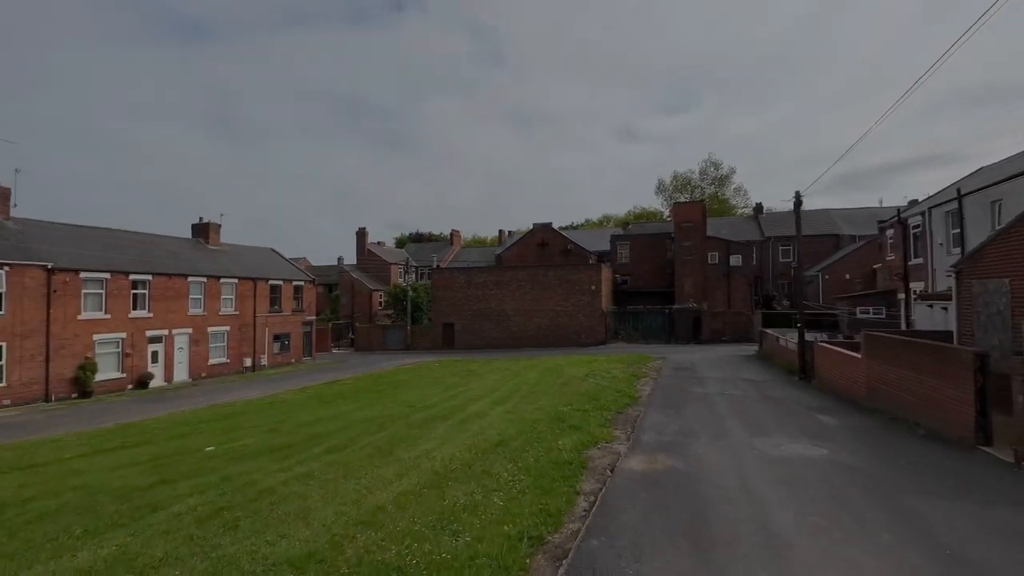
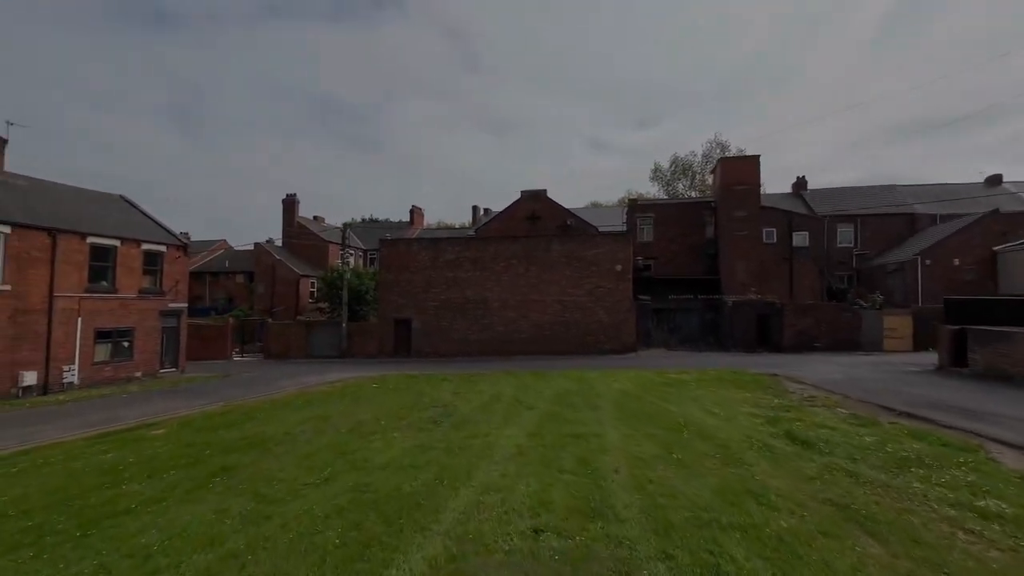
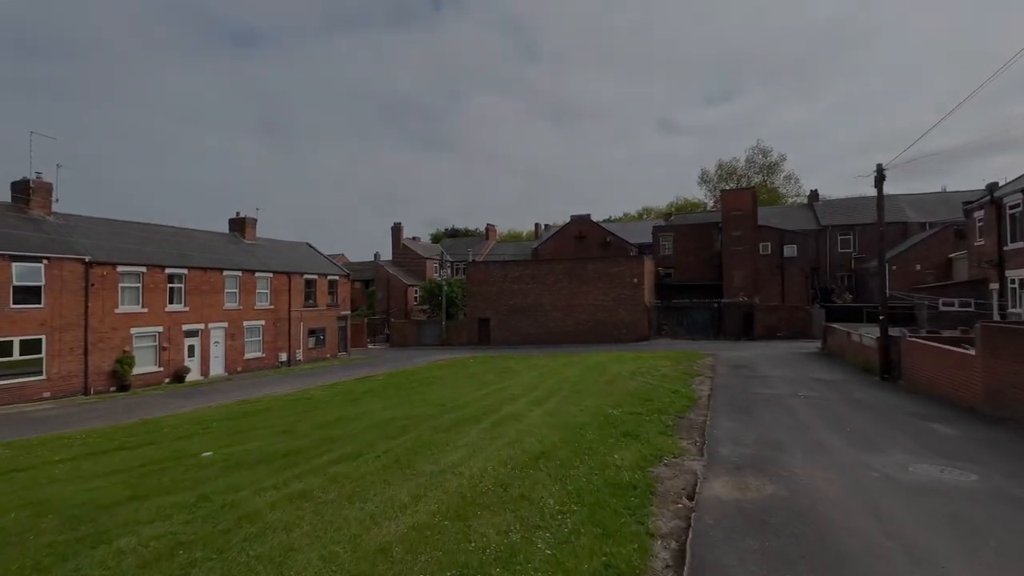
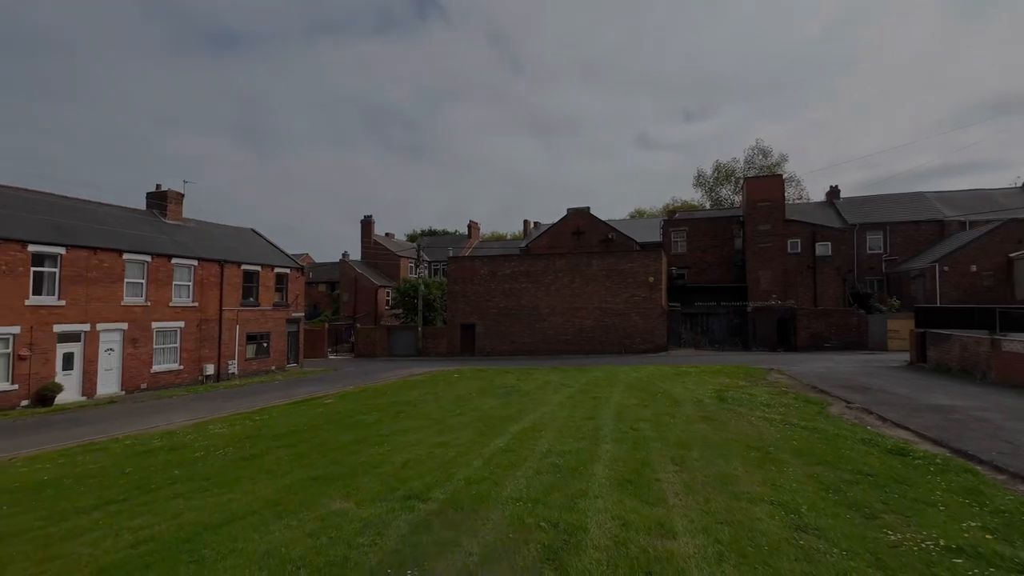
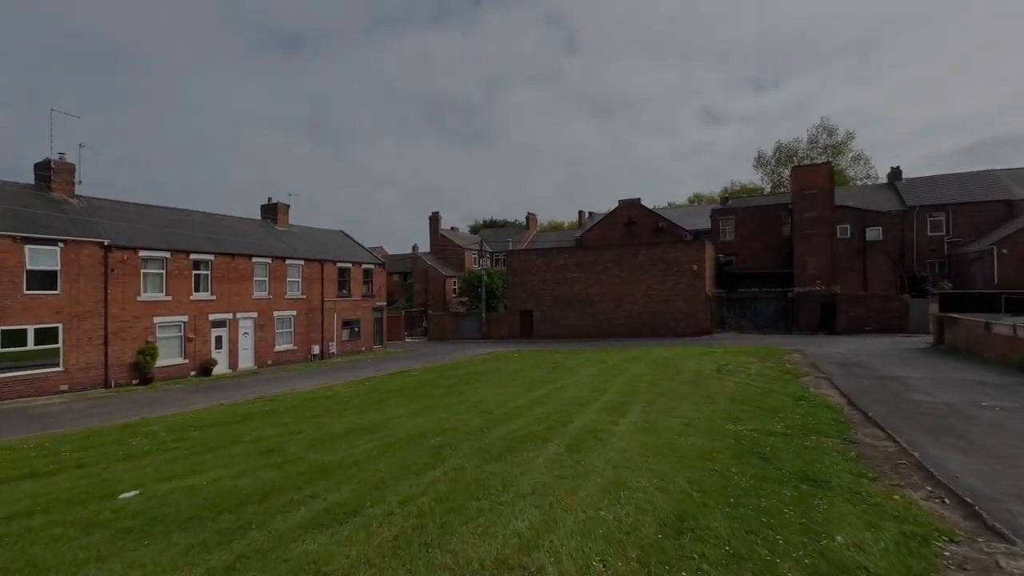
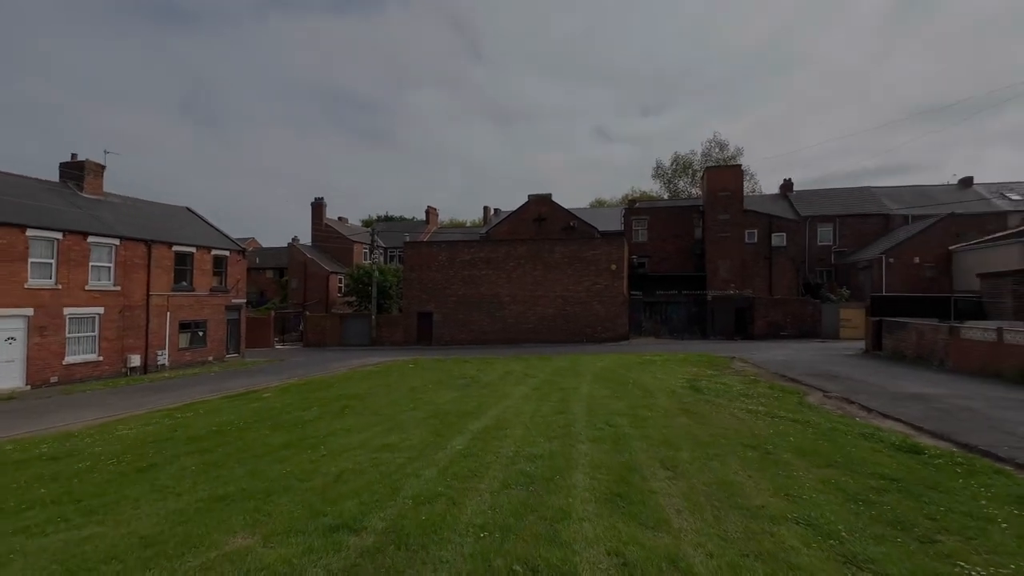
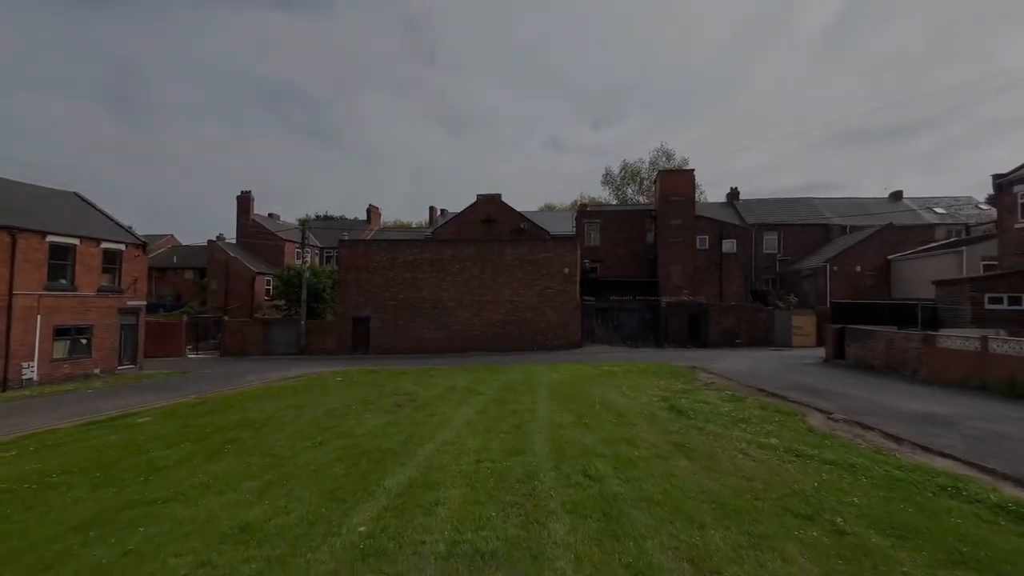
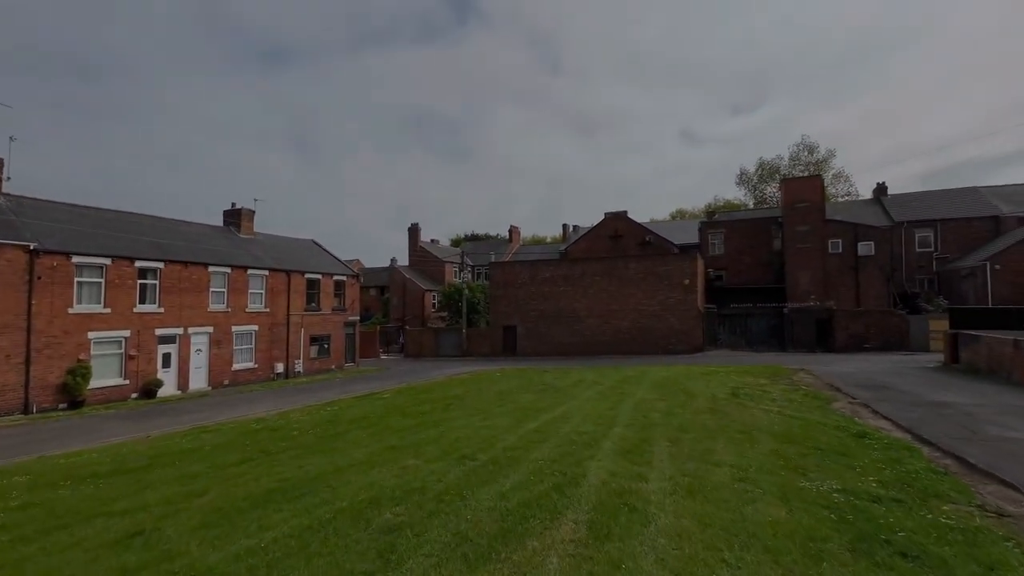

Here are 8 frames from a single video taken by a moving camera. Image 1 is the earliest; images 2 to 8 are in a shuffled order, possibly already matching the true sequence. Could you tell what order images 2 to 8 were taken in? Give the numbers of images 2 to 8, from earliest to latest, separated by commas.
3, 5, 8, 4, 6, 7, 2
